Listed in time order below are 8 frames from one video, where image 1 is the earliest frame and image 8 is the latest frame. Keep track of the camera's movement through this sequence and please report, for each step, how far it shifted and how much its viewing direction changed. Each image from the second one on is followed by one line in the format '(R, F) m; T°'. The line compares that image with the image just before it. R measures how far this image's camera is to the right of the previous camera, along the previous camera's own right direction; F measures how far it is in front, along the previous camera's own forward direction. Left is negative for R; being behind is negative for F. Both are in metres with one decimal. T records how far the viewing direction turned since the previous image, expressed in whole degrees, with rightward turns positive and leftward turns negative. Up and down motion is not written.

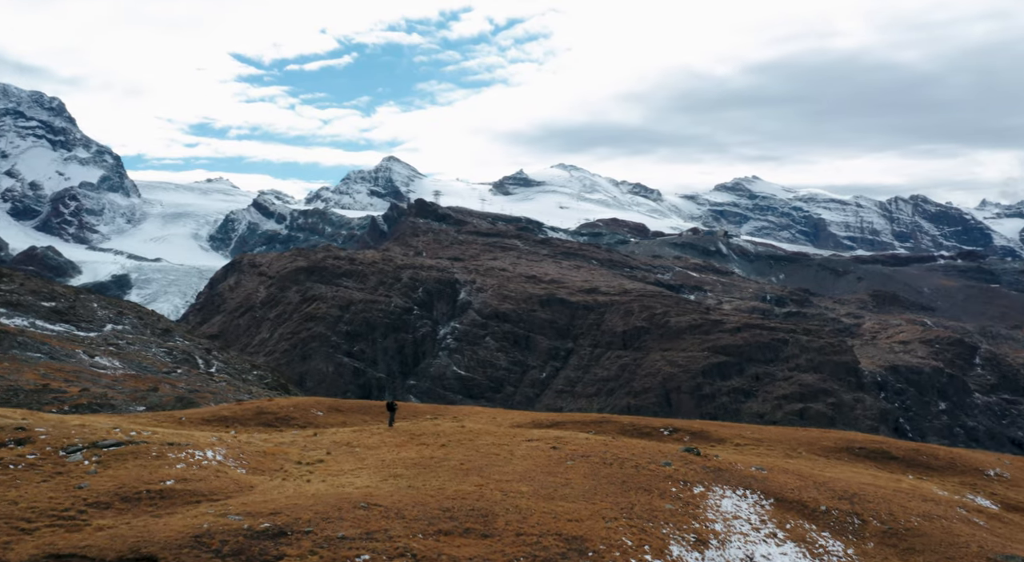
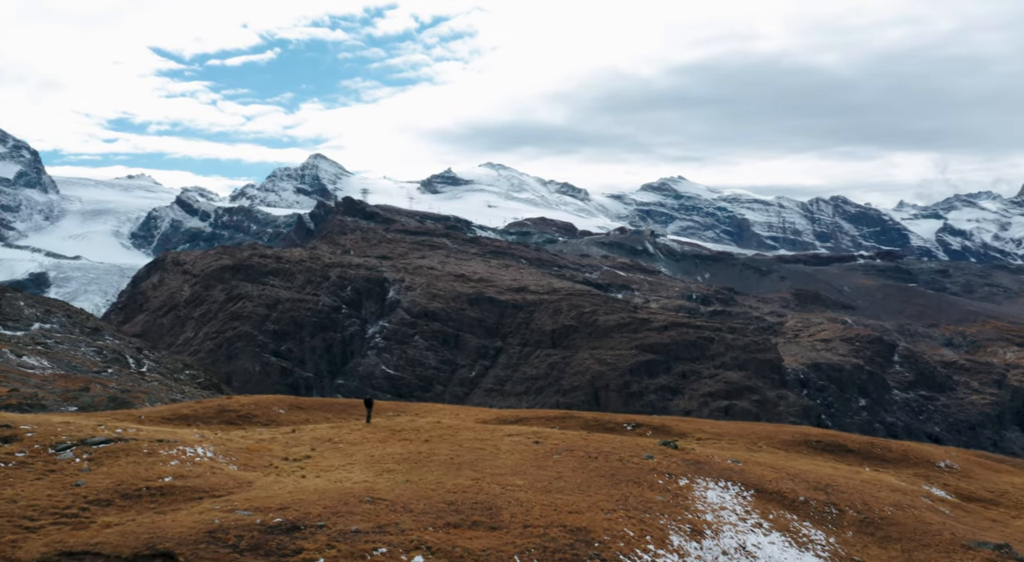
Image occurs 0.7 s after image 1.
(-2.5, -0.1) m; +3°
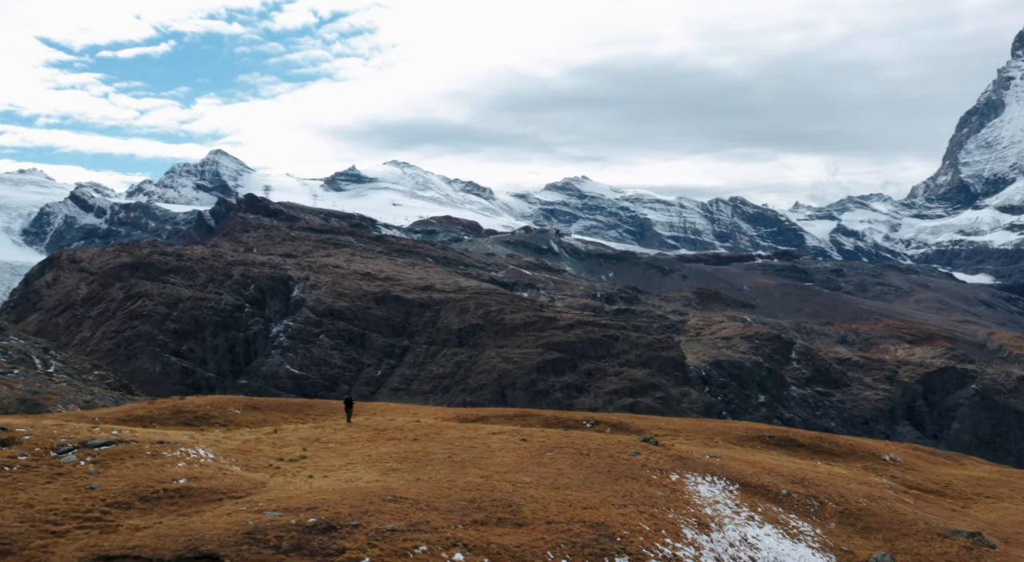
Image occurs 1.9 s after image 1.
(-3.8, -0.1) m; +4°
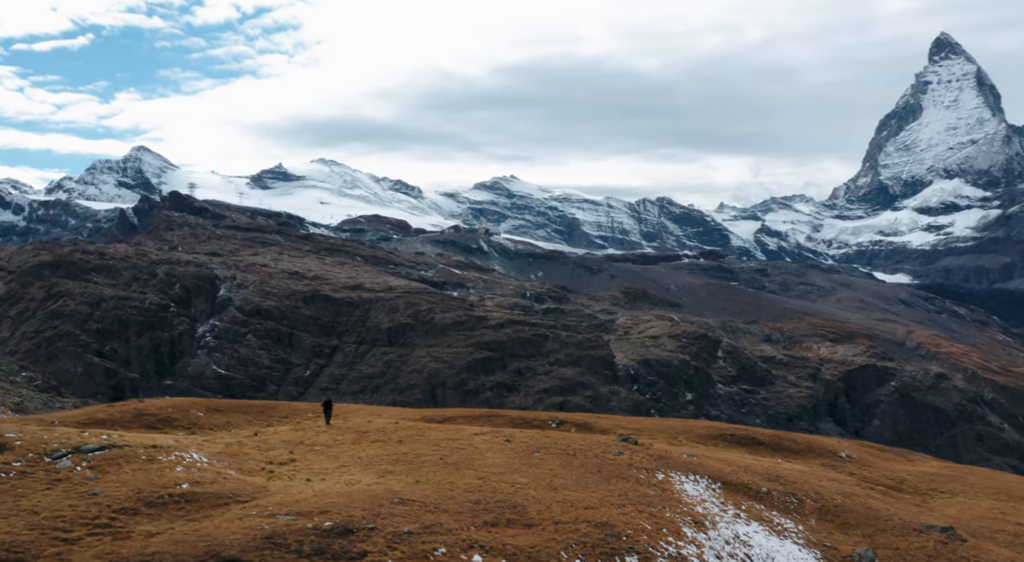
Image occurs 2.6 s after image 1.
(-2.5, -0.2) m; +3°
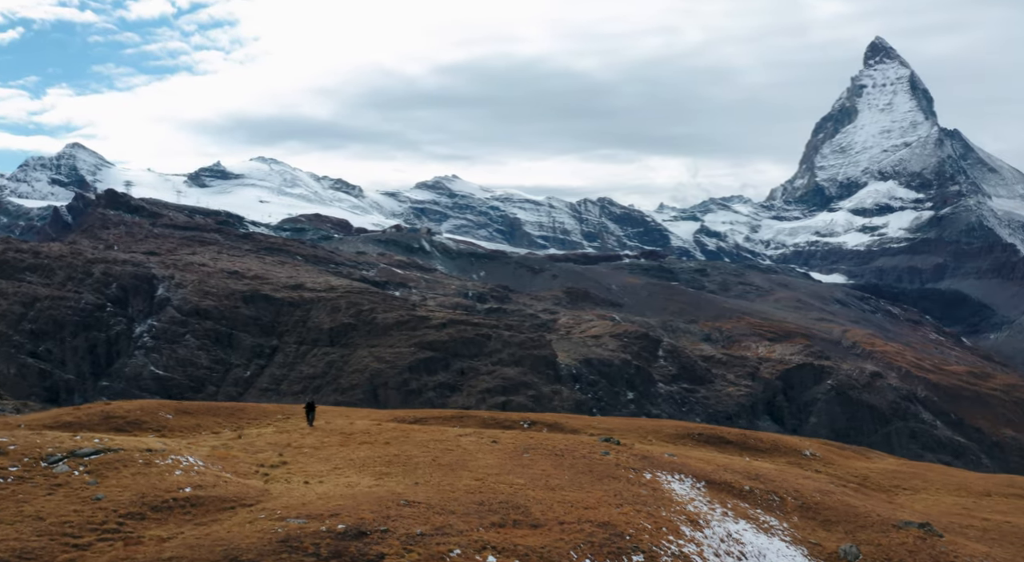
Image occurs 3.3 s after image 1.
(-2.0, -0.2) m; +3°
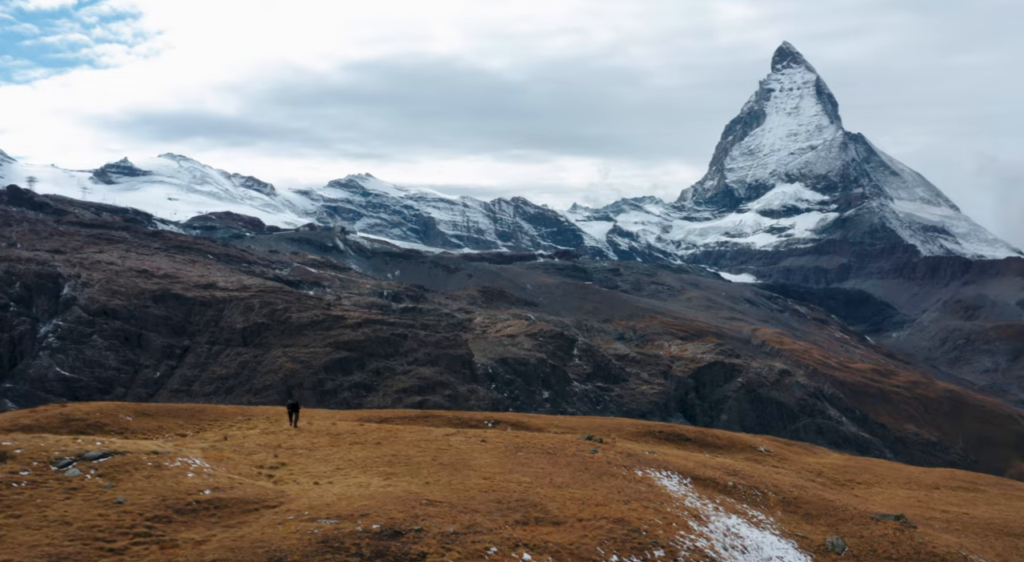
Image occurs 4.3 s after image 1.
(-3.4, -0.4) m; +3°
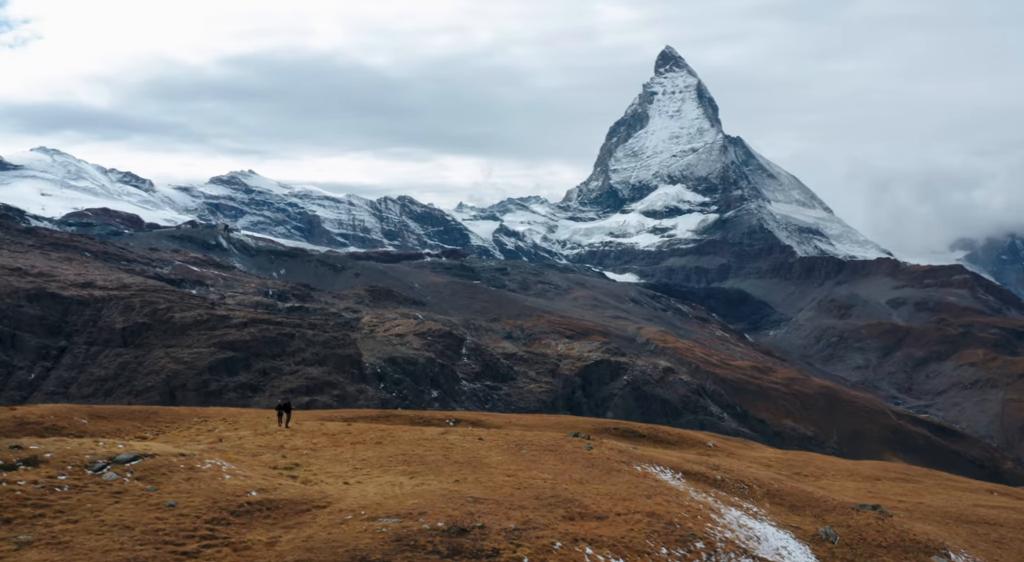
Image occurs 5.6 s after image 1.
(-5.1, -0.6) m; +4°
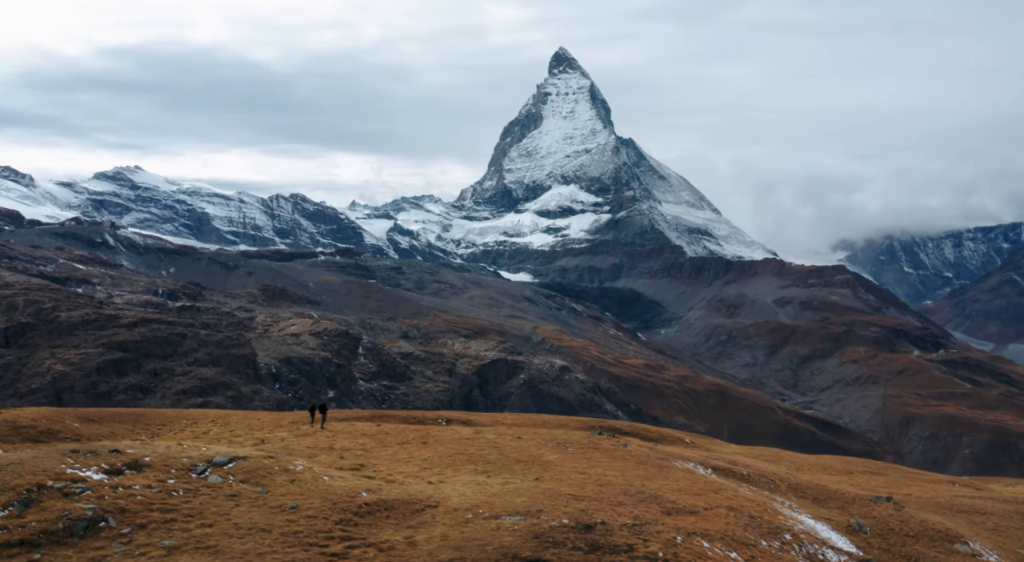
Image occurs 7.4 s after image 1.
(-6.8, -1.1) m; +3°
